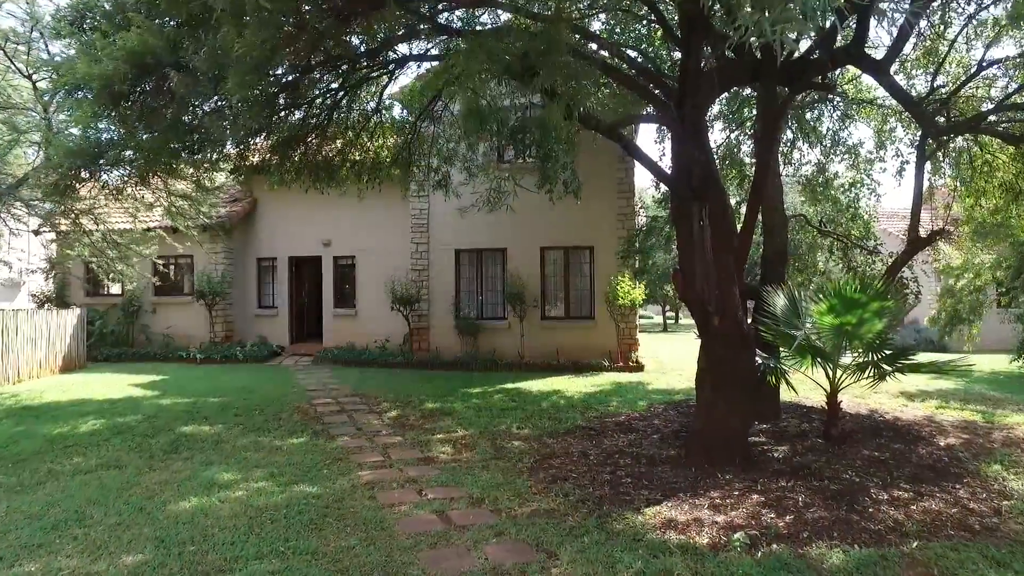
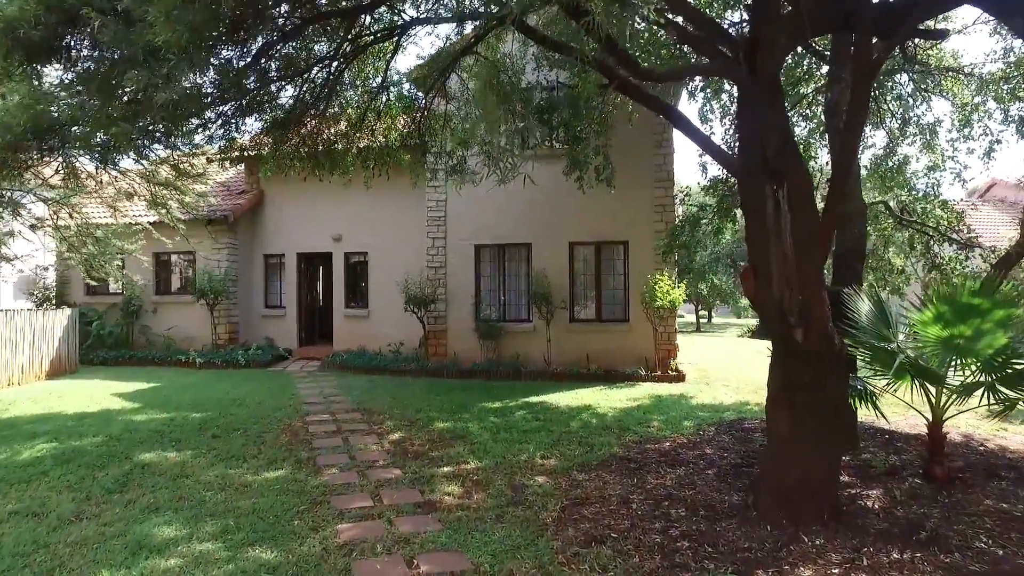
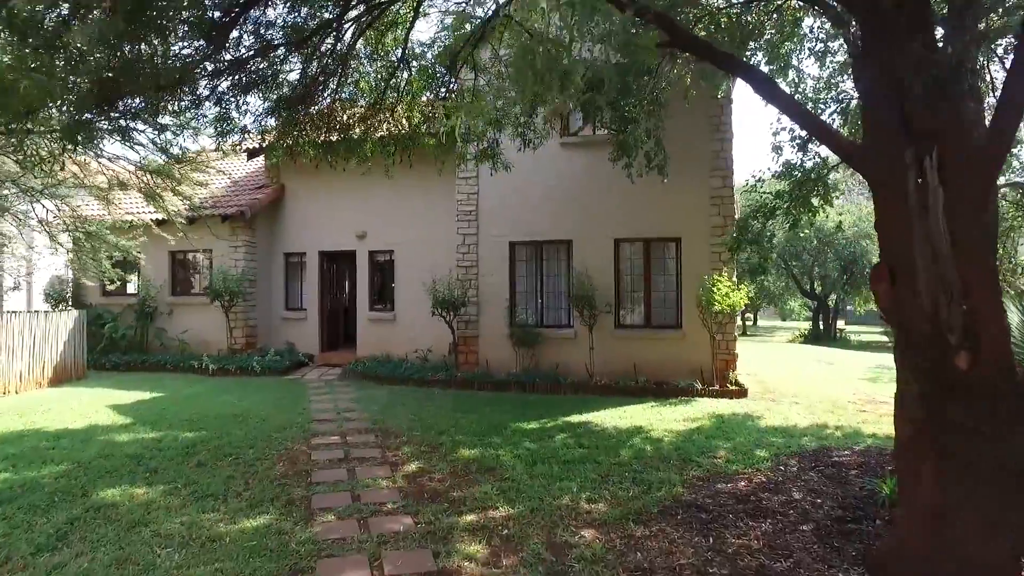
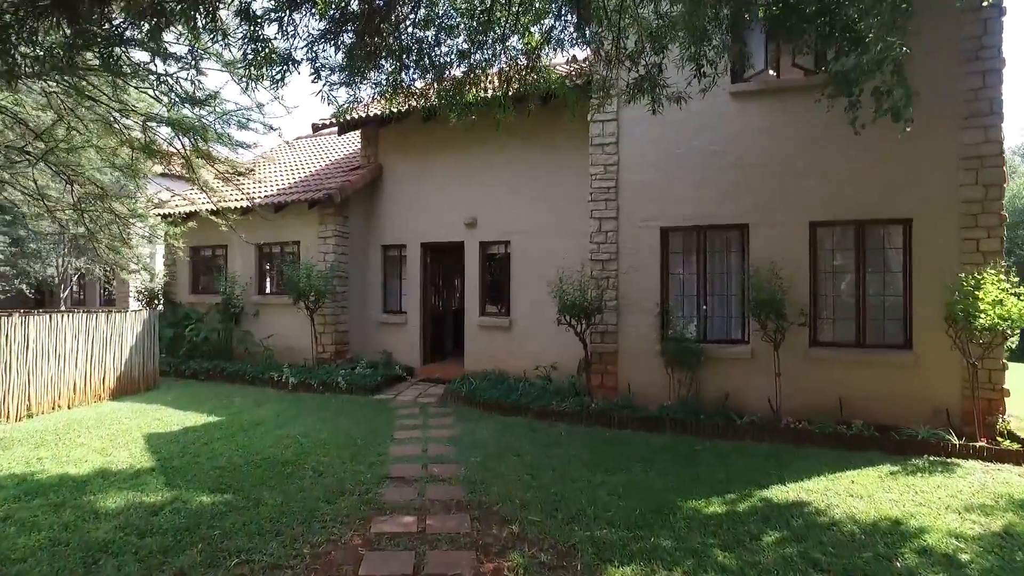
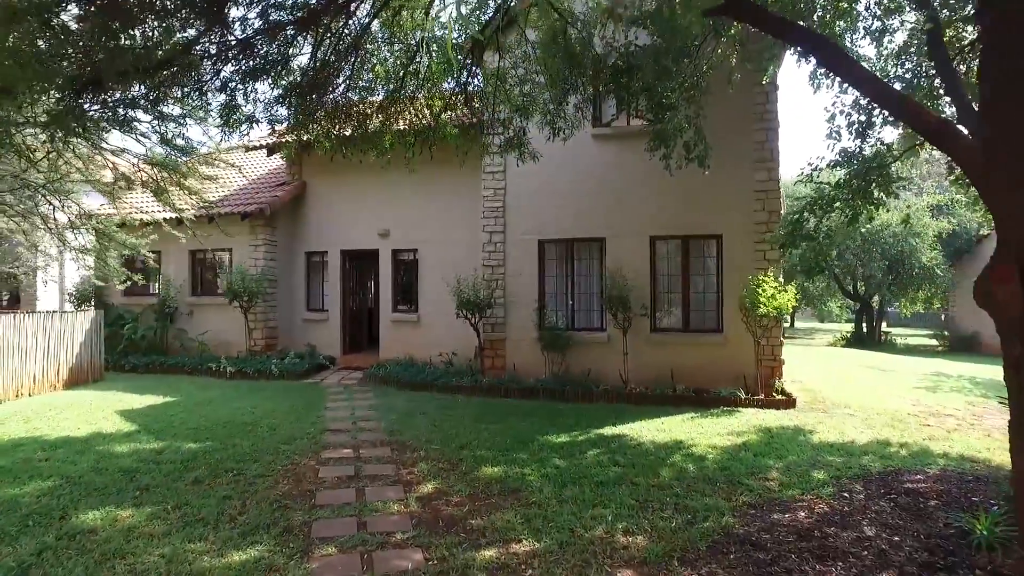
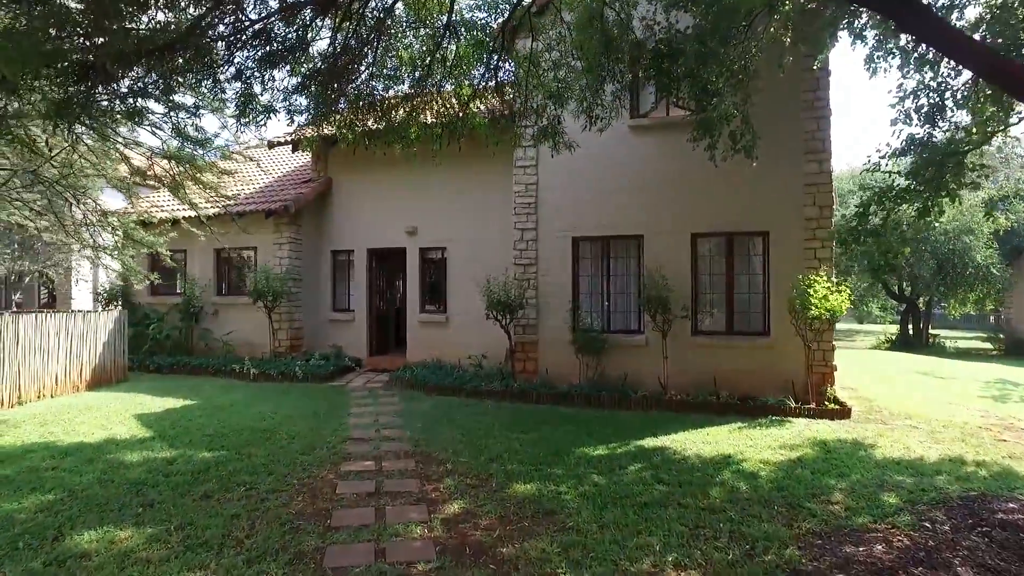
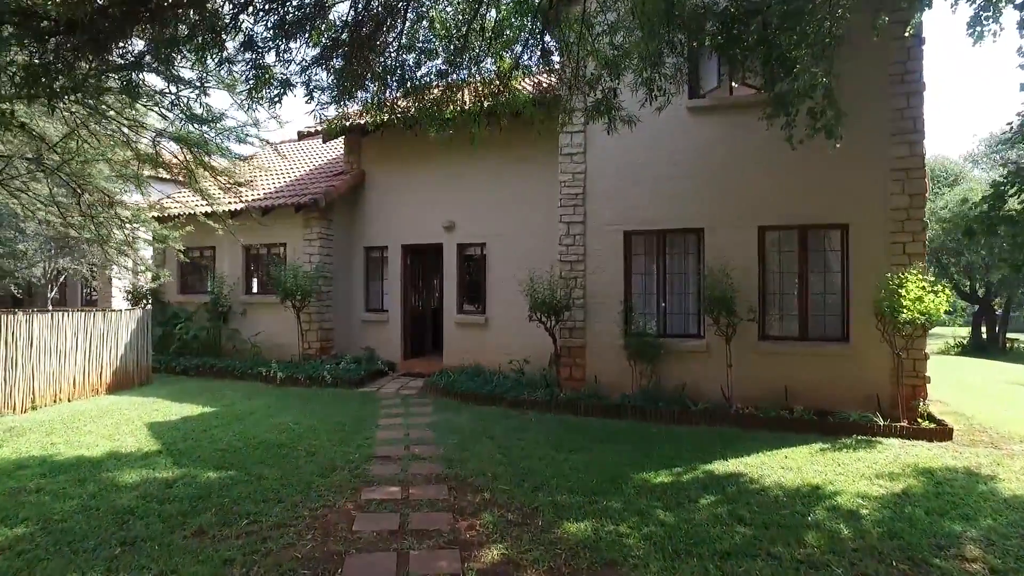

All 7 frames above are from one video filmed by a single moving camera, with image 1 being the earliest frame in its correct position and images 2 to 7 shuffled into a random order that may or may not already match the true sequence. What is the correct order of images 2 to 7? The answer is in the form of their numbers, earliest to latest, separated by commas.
2, 3, 5, 6, 7, 4
